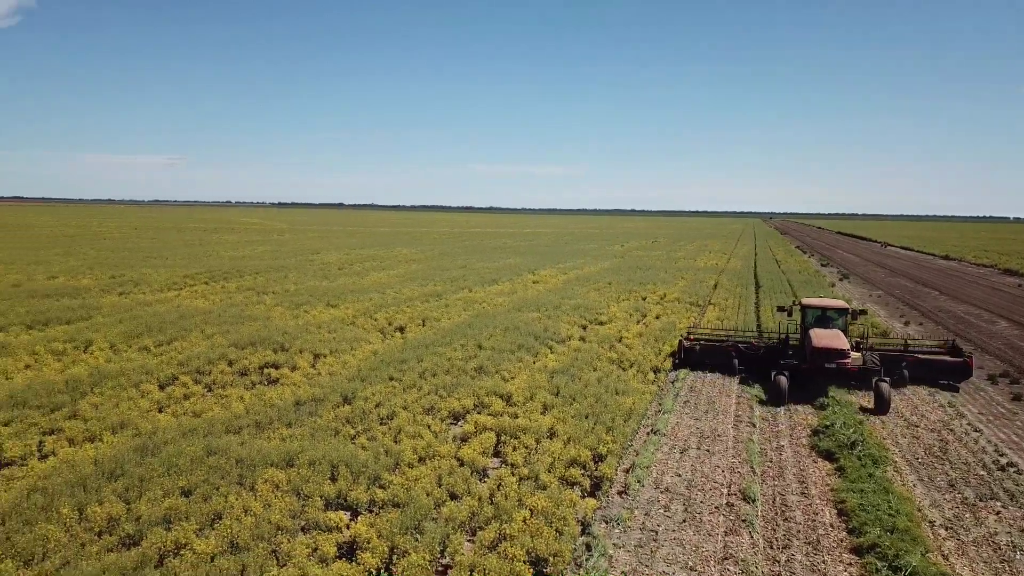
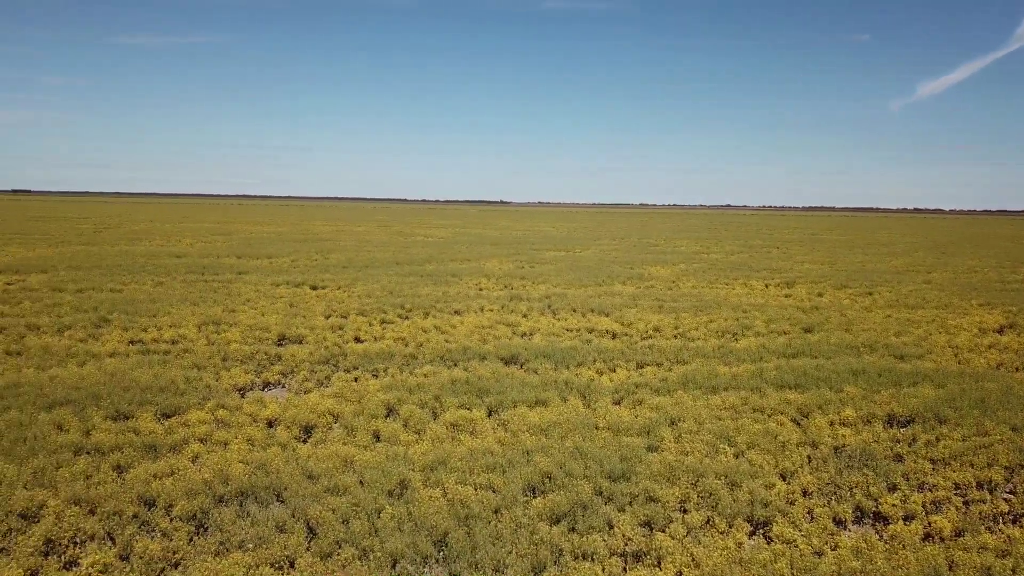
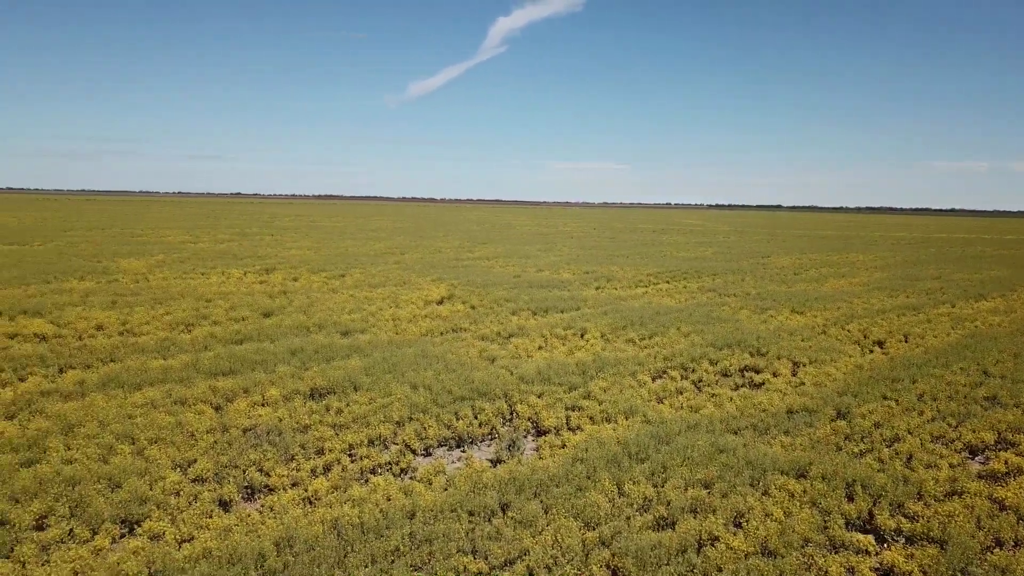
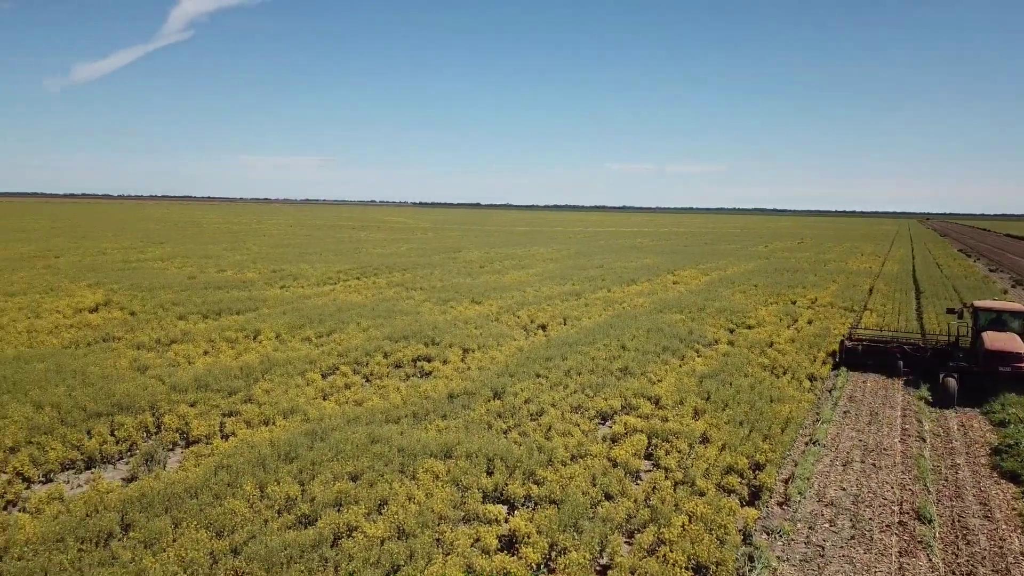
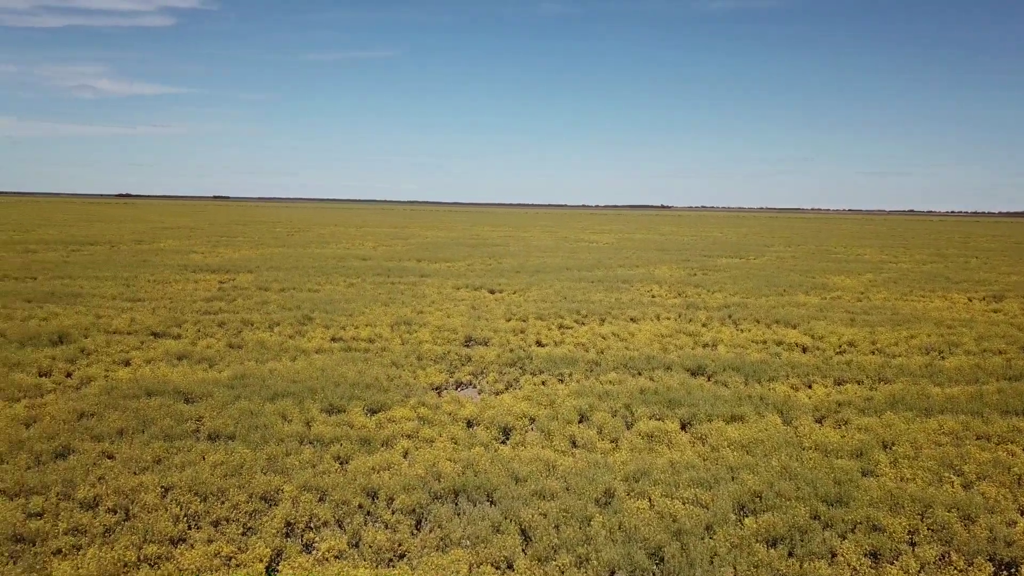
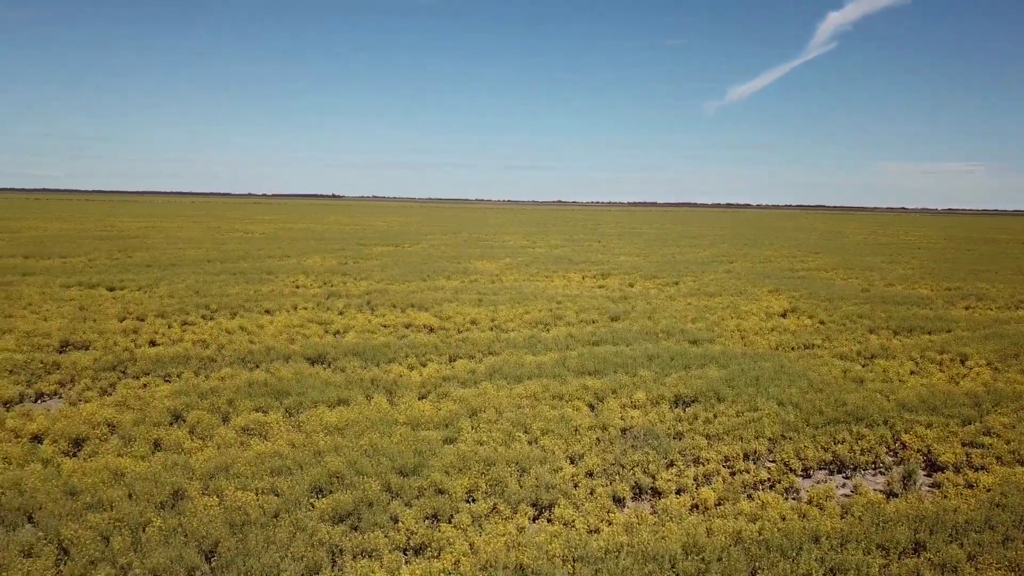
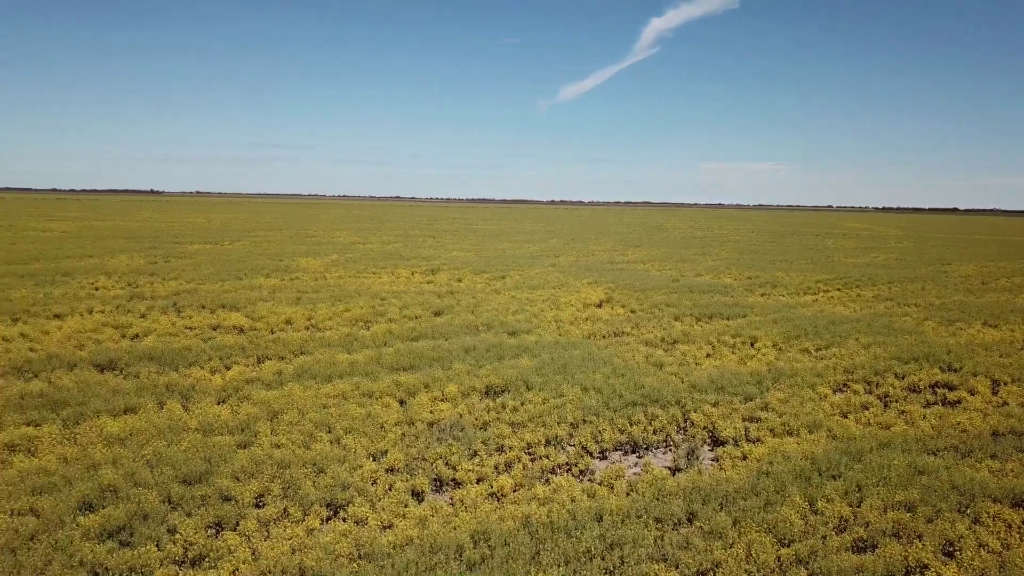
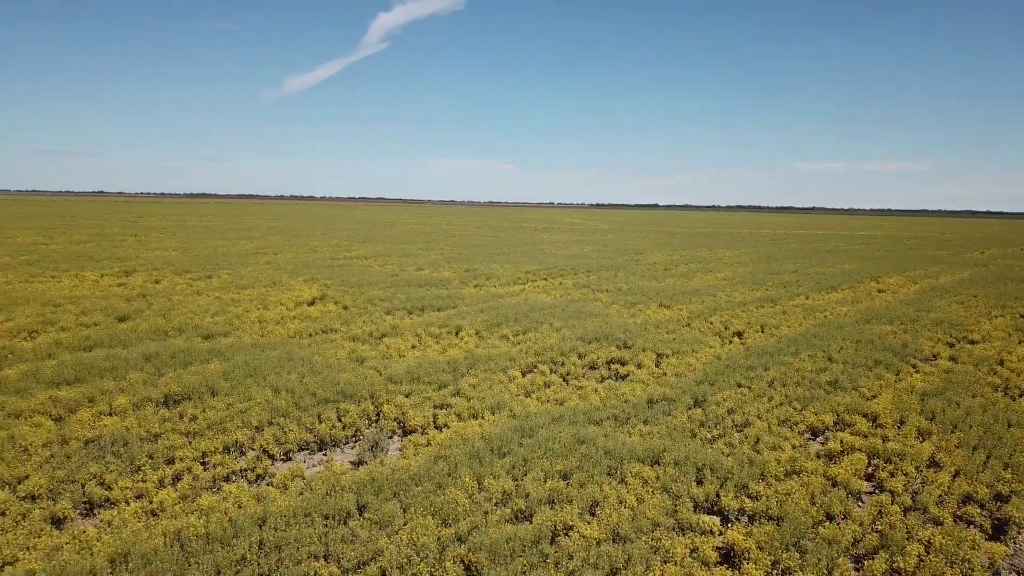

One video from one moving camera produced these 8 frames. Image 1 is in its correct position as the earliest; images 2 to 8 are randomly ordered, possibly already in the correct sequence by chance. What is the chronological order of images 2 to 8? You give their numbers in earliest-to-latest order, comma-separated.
4, 8, 3, 7, 6, 2, 5
